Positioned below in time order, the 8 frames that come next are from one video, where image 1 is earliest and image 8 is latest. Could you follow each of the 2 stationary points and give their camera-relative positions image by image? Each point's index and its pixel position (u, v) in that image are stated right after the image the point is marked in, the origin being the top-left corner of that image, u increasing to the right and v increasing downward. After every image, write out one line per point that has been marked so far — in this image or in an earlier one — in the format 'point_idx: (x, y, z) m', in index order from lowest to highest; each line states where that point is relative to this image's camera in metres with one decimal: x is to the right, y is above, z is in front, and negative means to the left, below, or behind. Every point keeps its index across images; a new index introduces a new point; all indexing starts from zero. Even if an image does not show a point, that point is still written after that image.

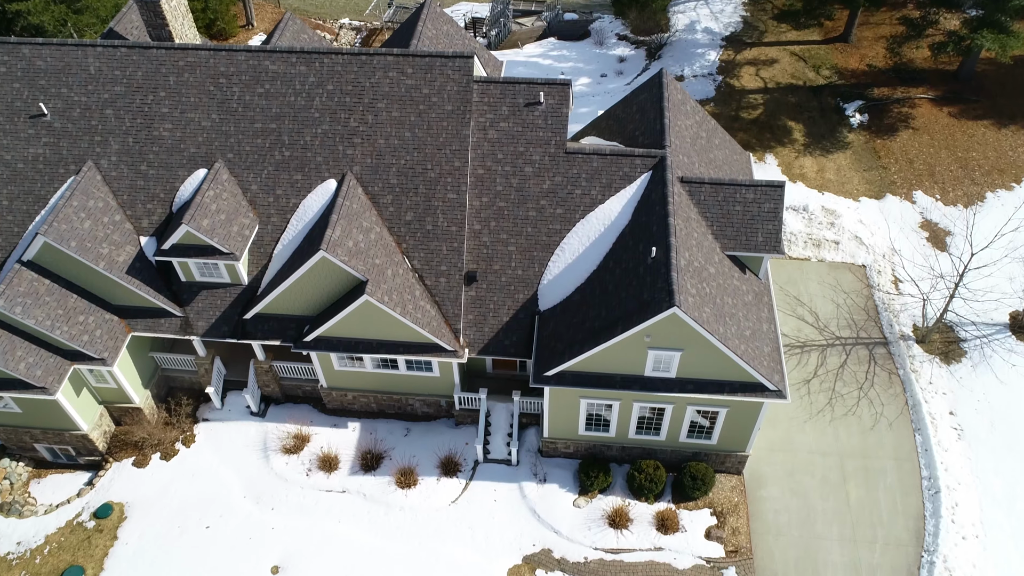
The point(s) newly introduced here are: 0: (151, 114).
0: (-6.6, +3.2, +14.4) m
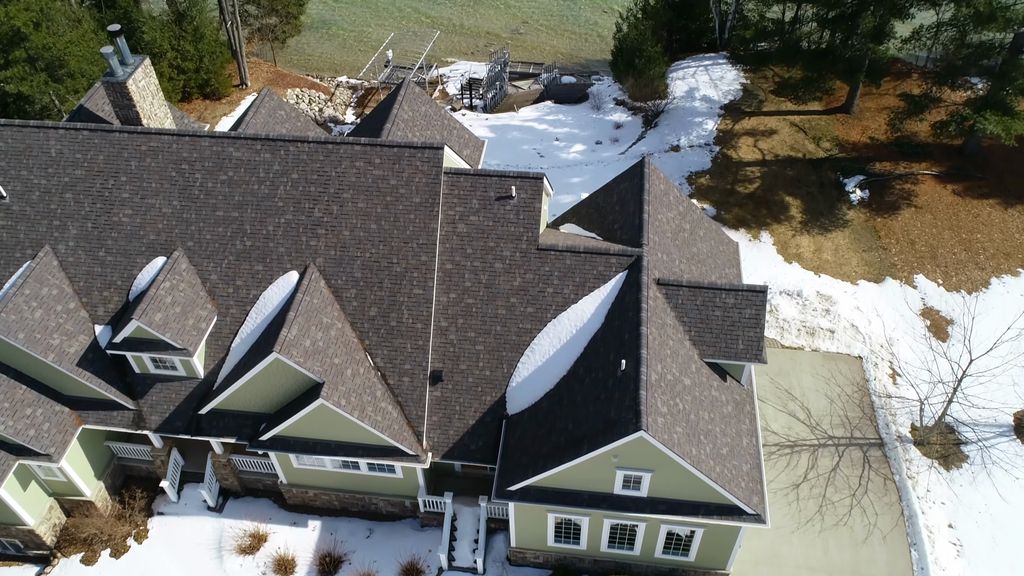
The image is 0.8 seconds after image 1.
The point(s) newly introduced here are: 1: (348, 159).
0: (-7.1, +1.6, +13.9) m
1: (-2.8, +2.2, +13.5) m
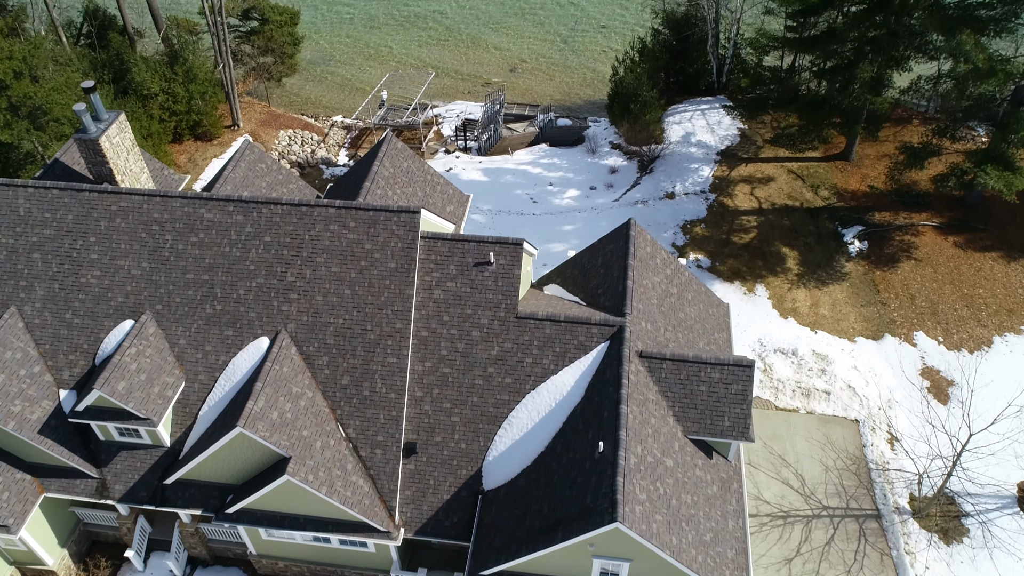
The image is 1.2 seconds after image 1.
0: (-7.4, +0.5, +13.5) m
1: (-3.2, +1.1, +13.1) m
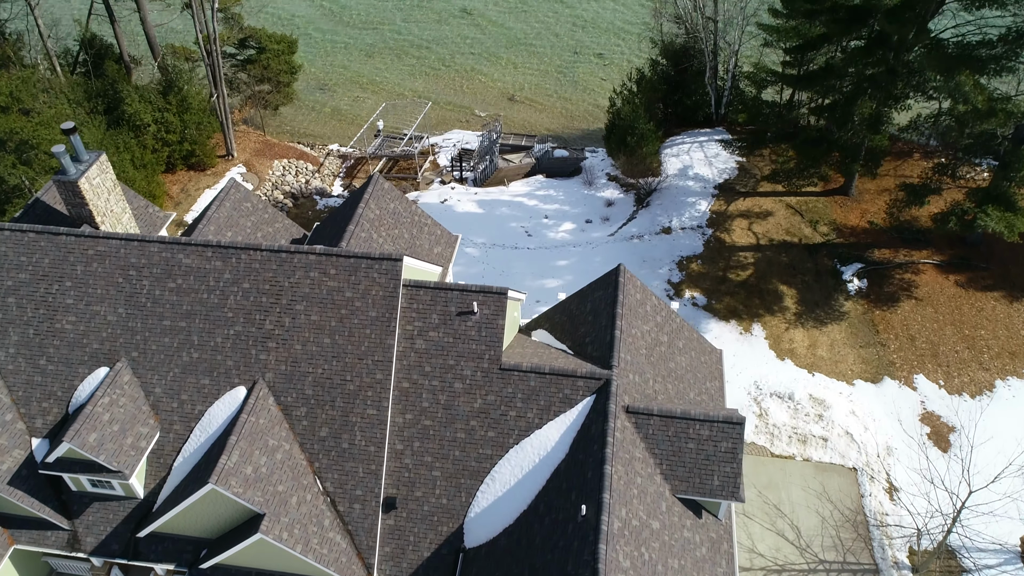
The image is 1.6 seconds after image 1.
0: (-7.7, -0.3, +13.2) m
1: (-3.4, +0.3, +12.8) m
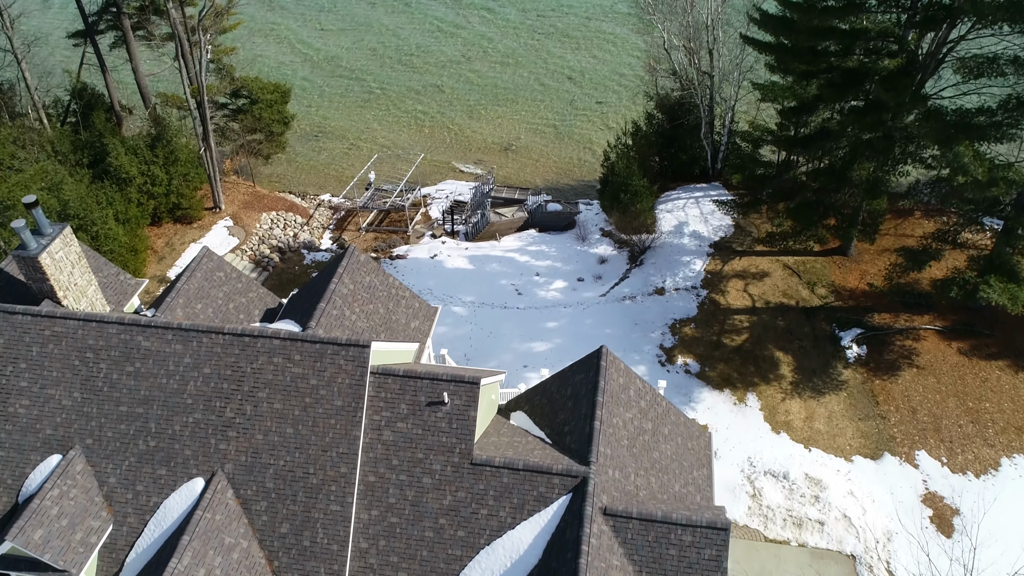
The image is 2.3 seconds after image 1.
0: (-8.1, -1.6, +12.6) m
1: (-3.8, -1.0, +12.2) m
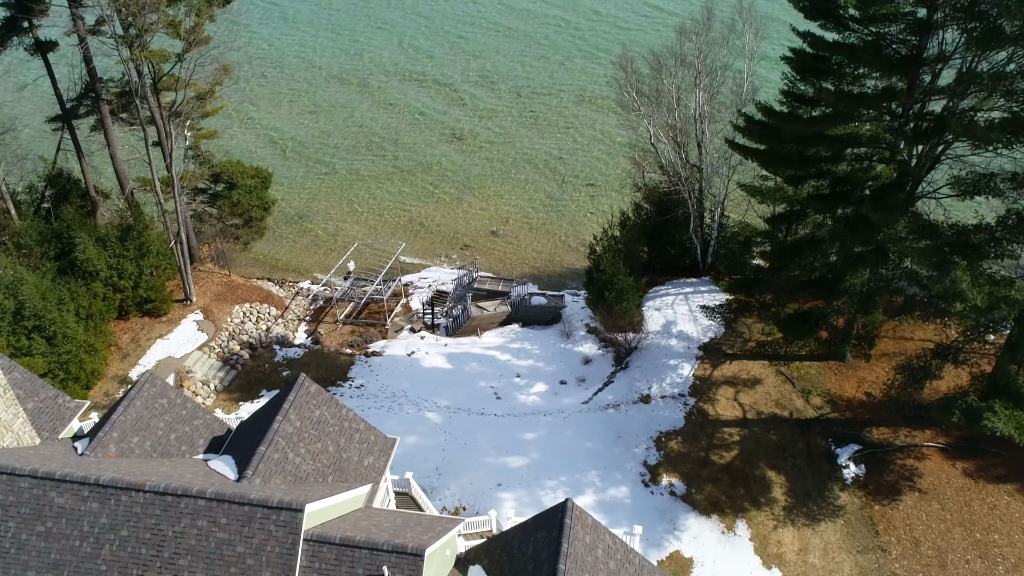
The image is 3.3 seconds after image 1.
0: (-8.8, -3.7, +11.4) m
1: (-4.5, -3.2, +11.0) m
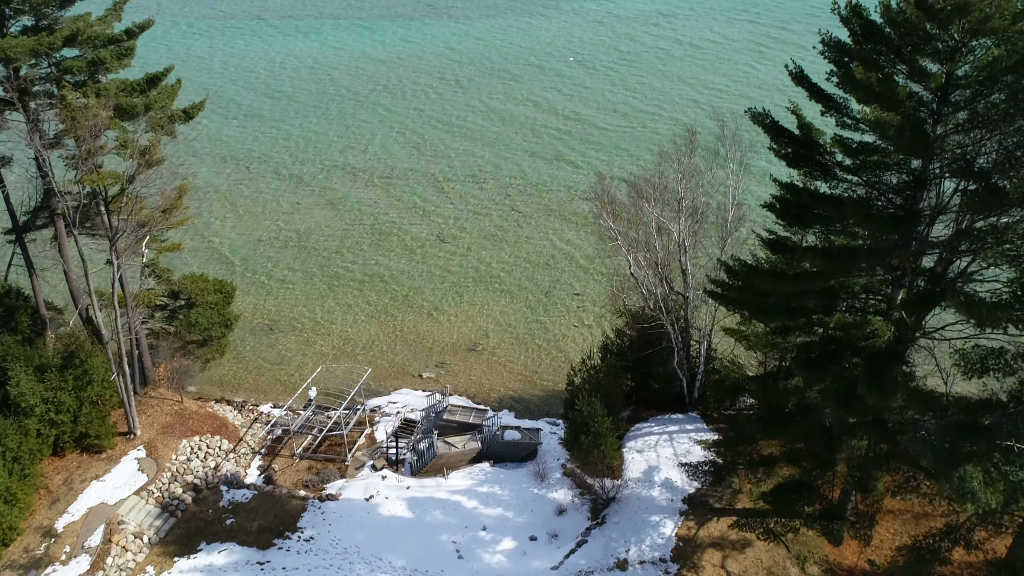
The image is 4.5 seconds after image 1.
0: (-9.8, -6.5, +9.3) m
1: (-5.5, -5.9, +8.9) m
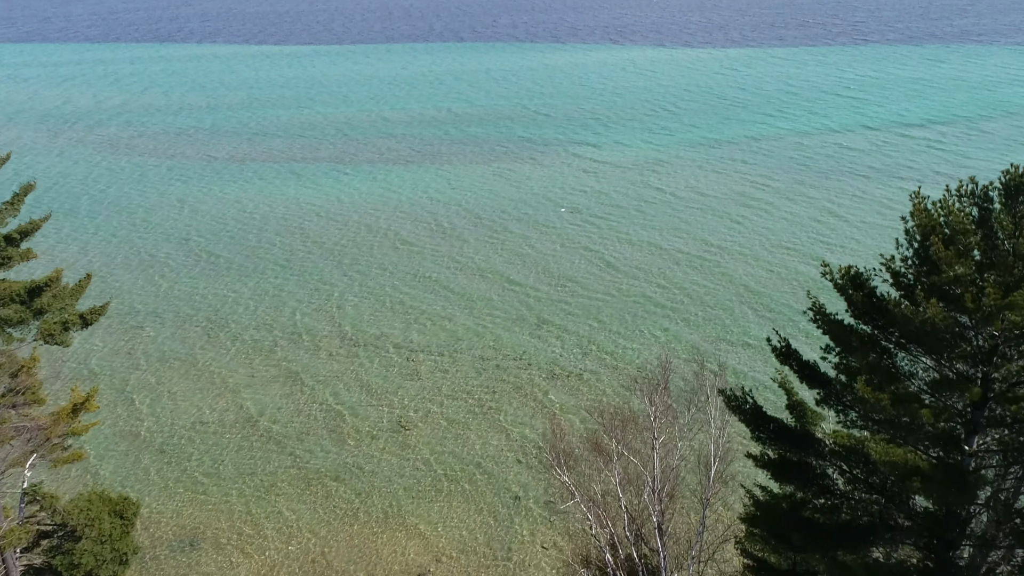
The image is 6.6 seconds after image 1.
0: (-11.3, -10.6, +4.3) m
1: (-7.0, -10.0, +4.0) m
